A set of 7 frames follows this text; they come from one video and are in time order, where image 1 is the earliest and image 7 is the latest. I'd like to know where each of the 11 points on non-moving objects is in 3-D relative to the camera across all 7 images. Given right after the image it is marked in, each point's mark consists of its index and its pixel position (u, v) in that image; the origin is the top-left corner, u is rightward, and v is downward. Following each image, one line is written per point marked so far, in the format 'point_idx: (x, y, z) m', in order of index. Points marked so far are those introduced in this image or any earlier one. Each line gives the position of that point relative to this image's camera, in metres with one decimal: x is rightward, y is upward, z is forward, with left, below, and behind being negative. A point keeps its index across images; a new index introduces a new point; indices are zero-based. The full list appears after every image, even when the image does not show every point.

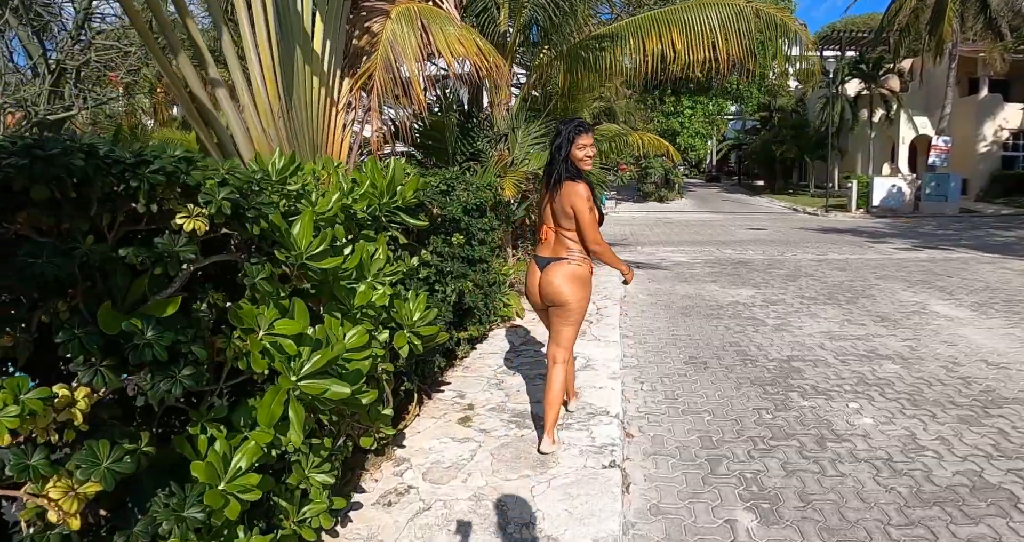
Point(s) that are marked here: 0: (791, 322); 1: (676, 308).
0: (+3.3, -0.6, +7.6) m
1: (+2.1, -0.5, +8.1) m
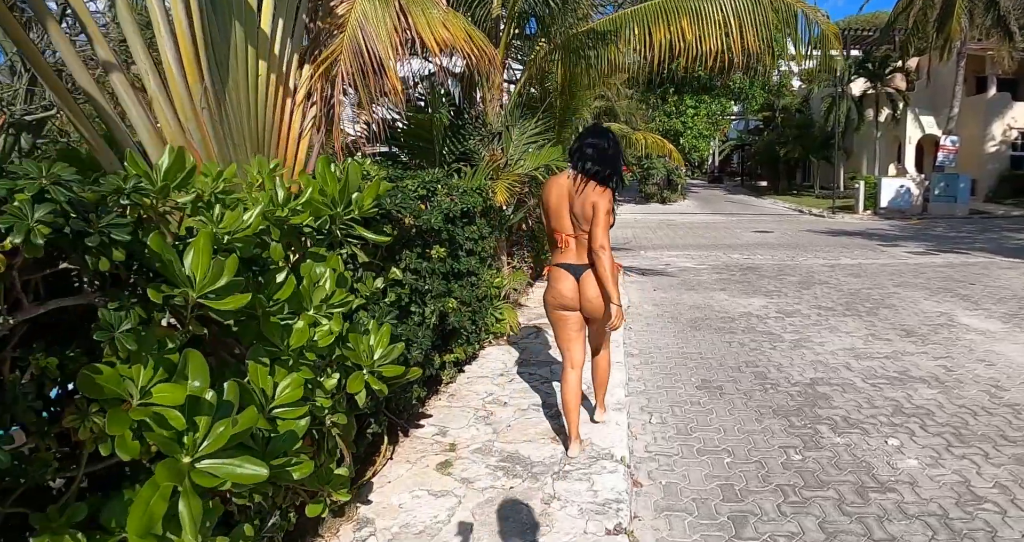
0: (+3.2, -0.7, +6.9) m
1: (+2.0, -0.6, +7.5) m
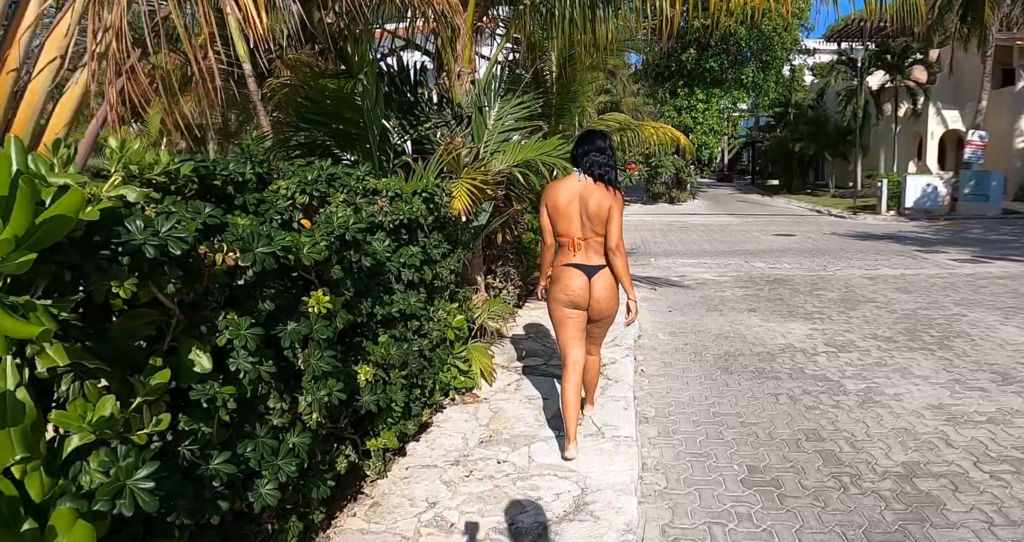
0: (+3.0, -0.9, +5.2) m
1: (+1.8, -0.8, +5.8) m
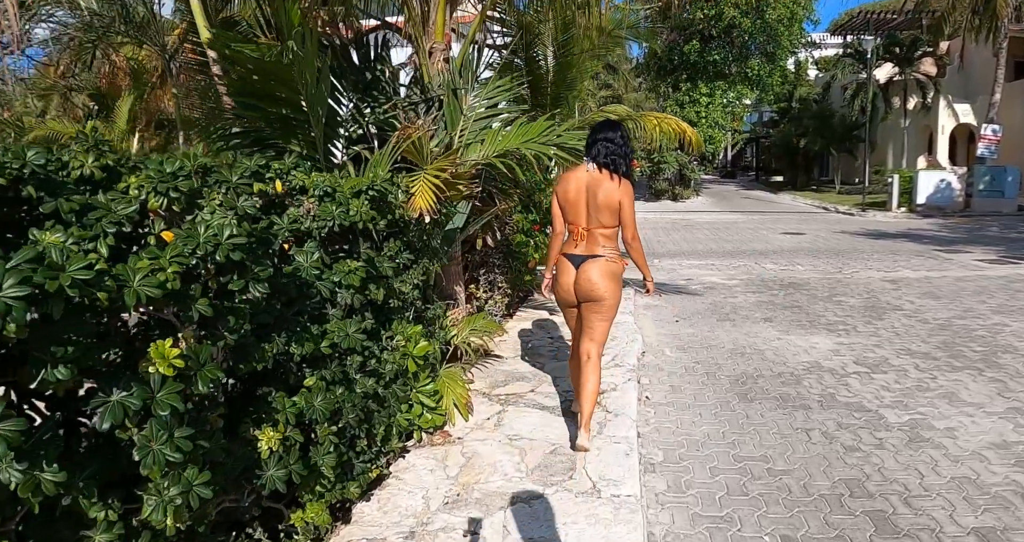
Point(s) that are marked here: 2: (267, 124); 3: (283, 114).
0: (+2.9, -1.0, +4.4) m
1: (+1.7, -0.9, +5.0) m
2: (-1.4, +0.8, +3.6) m
3: (-1.3, +0.9, +3.5) m
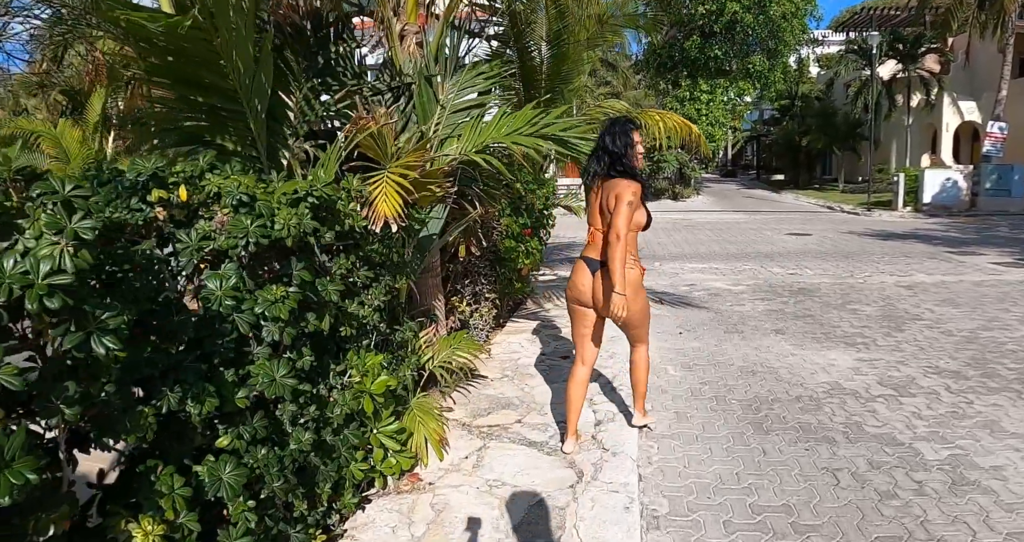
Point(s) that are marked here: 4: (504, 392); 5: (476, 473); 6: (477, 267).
0: (+2.8, -1.1, +3.9) m
1: (+1.6, -1.0, +4.5) m
2: (-1.5, +0.7, +3.0) m
3: (-1.4, +0.8, +3.0) m
4: (-0.1, -0.9, +4.6) m
5: (-0.2, -1.1, +3.5) m
6: (-0.3, 0.0, +5.4) m
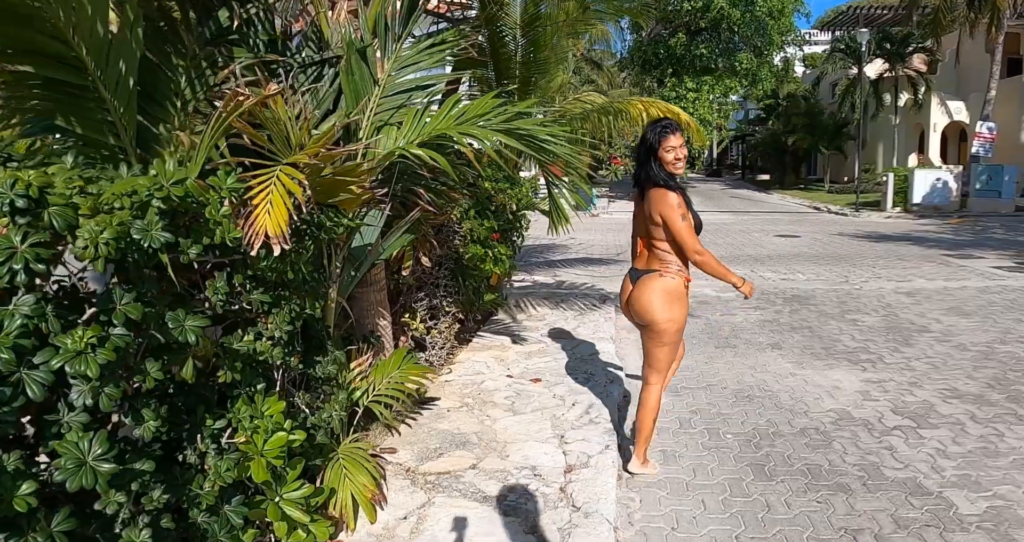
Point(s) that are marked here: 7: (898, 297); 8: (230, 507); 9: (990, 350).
0: (+2.5, -1.2, +3.3) m
1: (+1.3, -1.1, +3.8) m
2: (-1.7, +0.6, +2.3) m
3: (-1.6, +0.7, +2.2) m
4: (-0.3, -1.0, +4.0) m
5: (-0.4, -1.2, +2.8) m
6: (-0.6, -0.1, +4.7) m
7: (+5.0, -0.4, +8.3) m
8: (-0.9, -0.8, +2.1) m
9: (+4.3, -0.7, +5.8) m
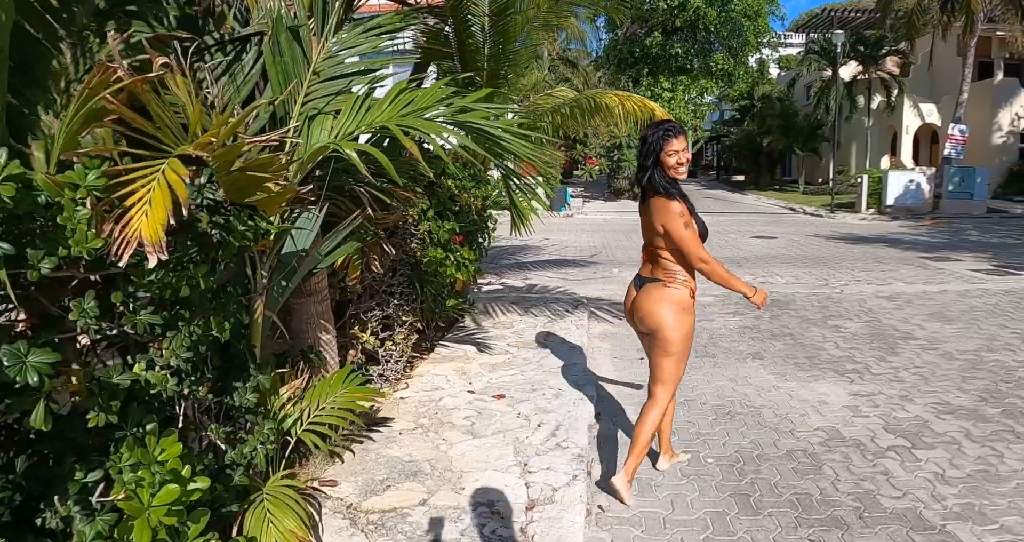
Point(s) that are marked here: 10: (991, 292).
0: (+2.3, -1.2, +2.9) m
1: (+1.1, -1.1, +3.5) m
2: (-1.9, +0.6, +1.8) m
3: (-1.7, +0.6, +1.8) m
4: (-0.5, -1.0, +3.5) m
5: (-0.6, -1.2, +2.4) m
6: (-0.8, -0.1, +4.3) m
7: (+4.6, -0.4, +8.0) m
8: (-1.1, -0.8, +1.7) m
9: (+4.0, -0.8, +5.6) m
10: (+6.4, -0.3, +8.5) m
